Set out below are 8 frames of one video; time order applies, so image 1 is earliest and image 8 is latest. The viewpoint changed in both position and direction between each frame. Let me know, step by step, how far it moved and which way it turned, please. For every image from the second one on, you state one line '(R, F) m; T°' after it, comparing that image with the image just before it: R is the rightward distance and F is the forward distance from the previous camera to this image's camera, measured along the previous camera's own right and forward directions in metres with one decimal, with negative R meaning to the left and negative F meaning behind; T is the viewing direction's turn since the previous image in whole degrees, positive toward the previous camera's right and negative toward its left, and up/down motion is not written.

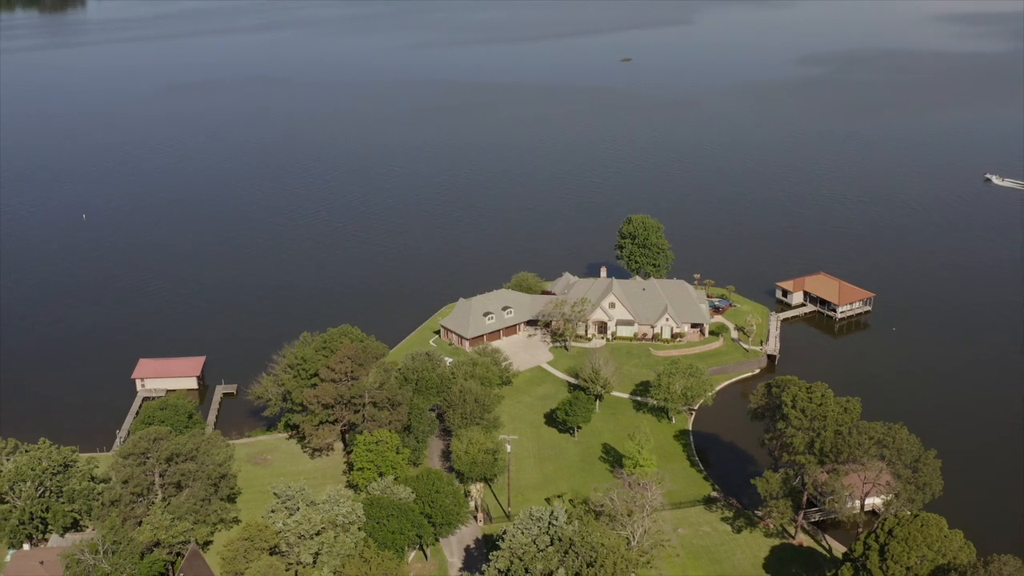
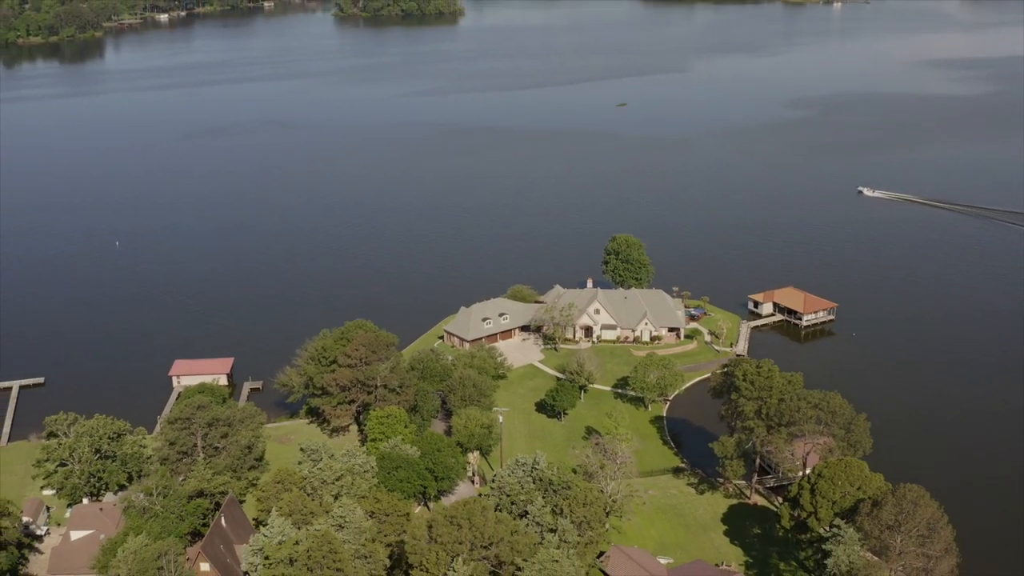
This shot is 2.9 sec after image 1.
(+0.2, -3.4) m; 0°
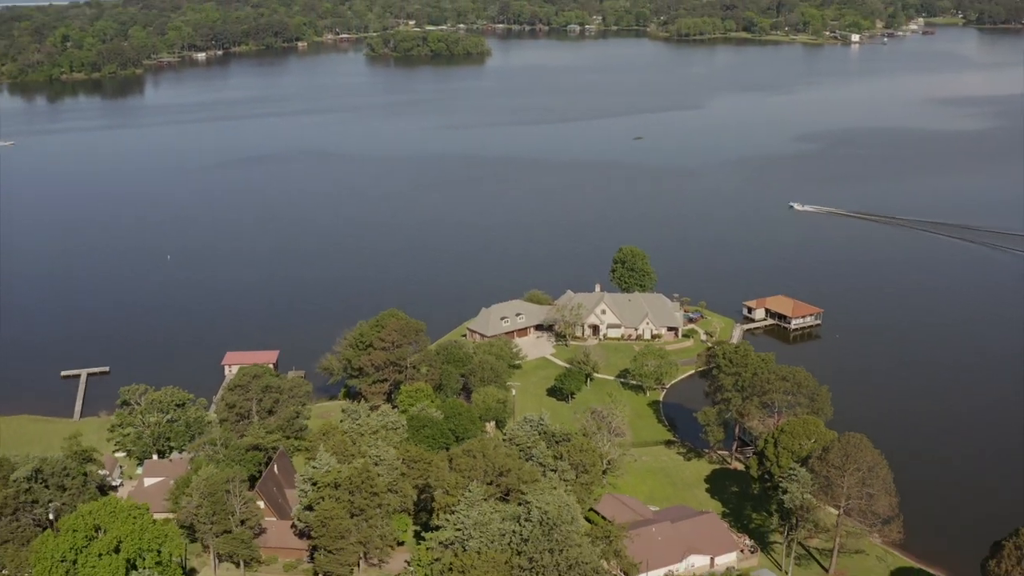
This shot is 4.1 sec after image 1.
(+0.3, -3.8) m; -1°
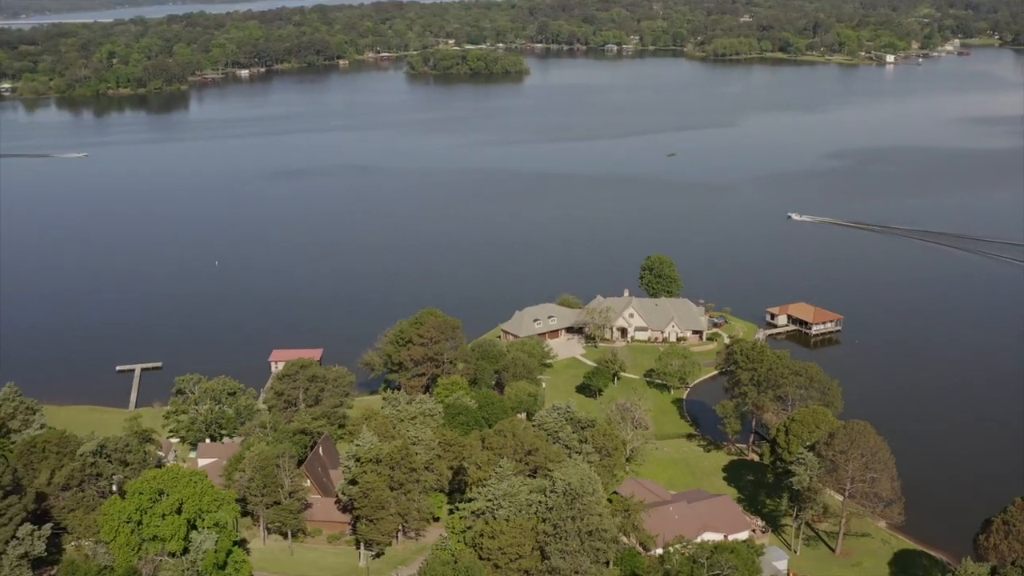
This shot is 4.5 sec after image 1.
(+0.1, -1.9) m; -1°
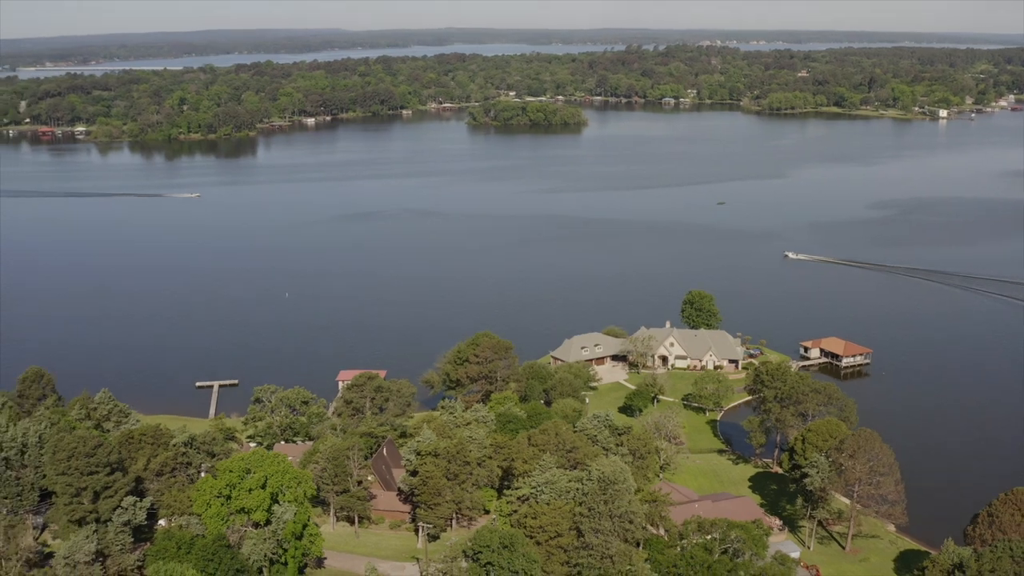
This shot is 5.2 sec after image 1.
(+0.2, -3.1) m; -2°
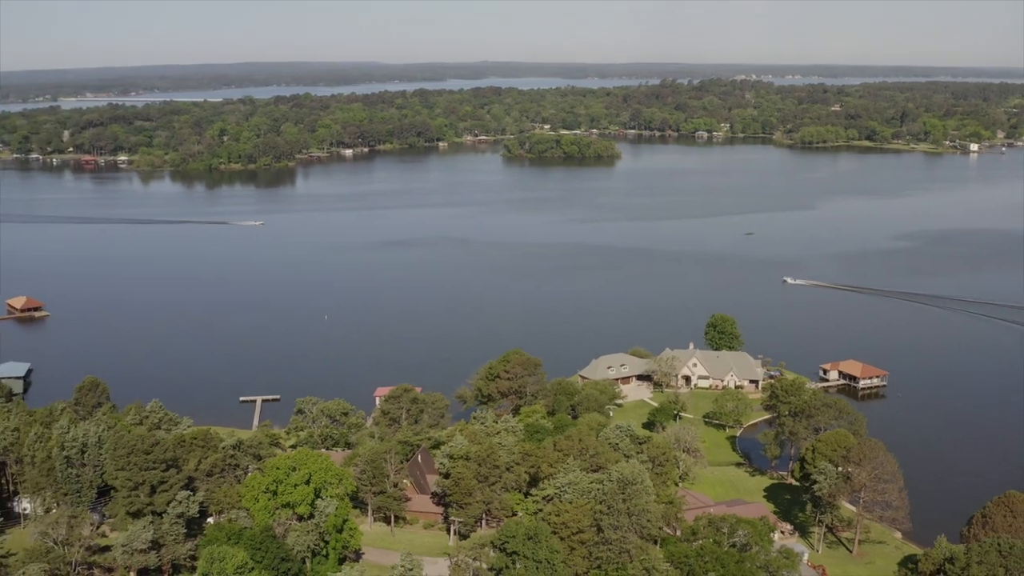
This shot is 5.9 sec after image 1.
(+0.1, -1.9) m; -1°
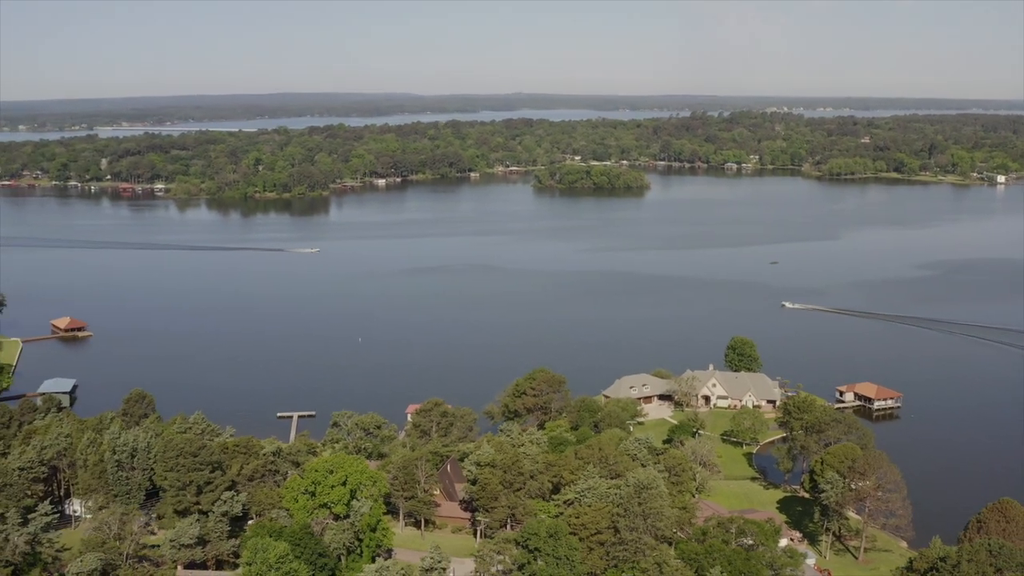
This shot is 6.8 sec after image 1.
(+0.1, -1.8) m; -1°
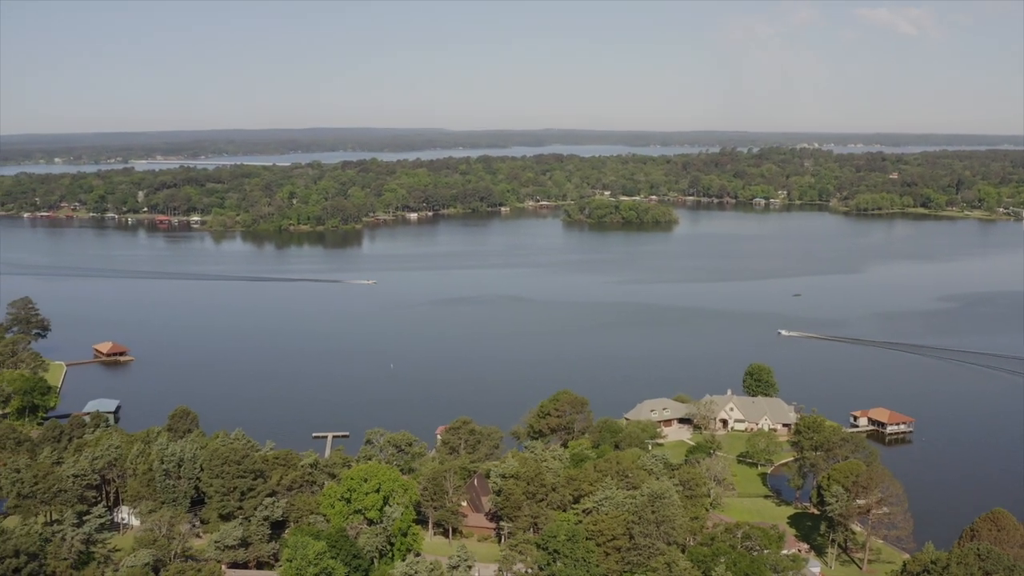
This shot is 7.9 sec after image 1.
(+0.1, -2.0) m; -1°
